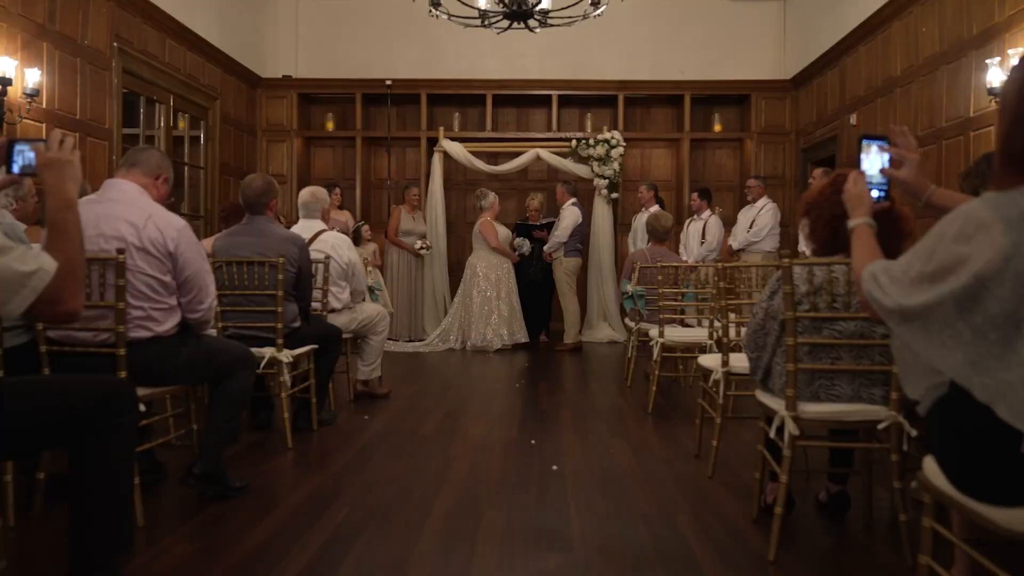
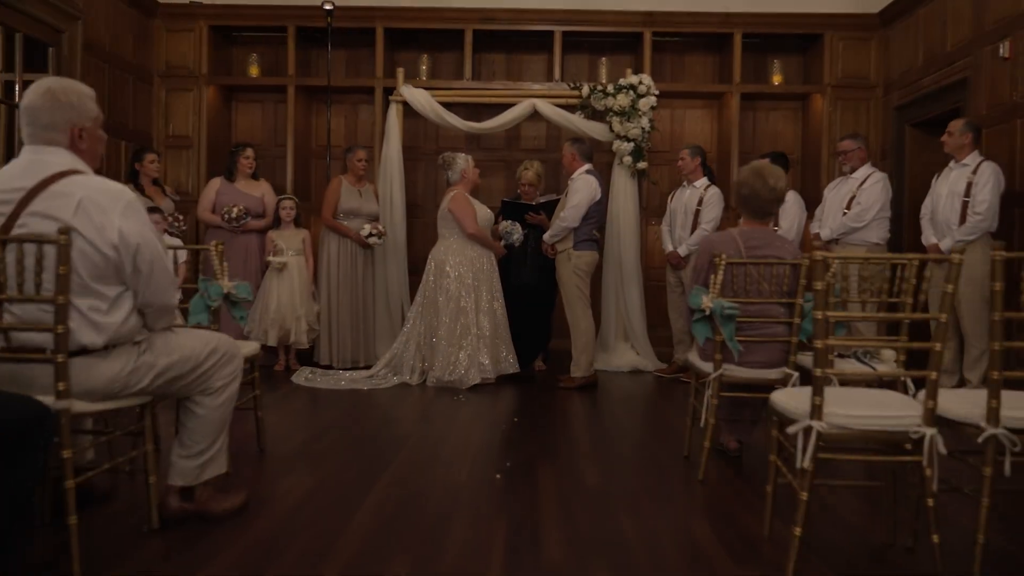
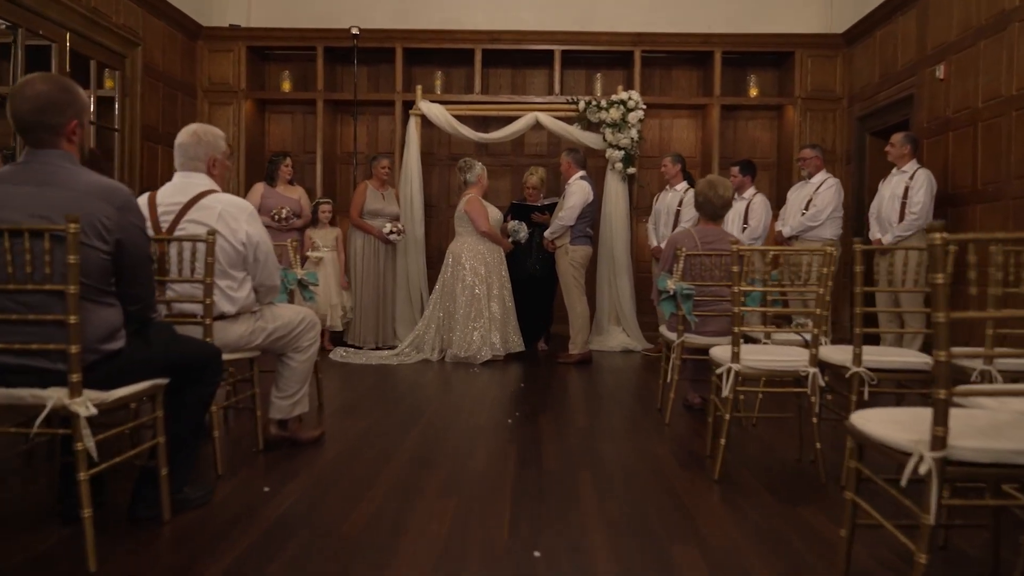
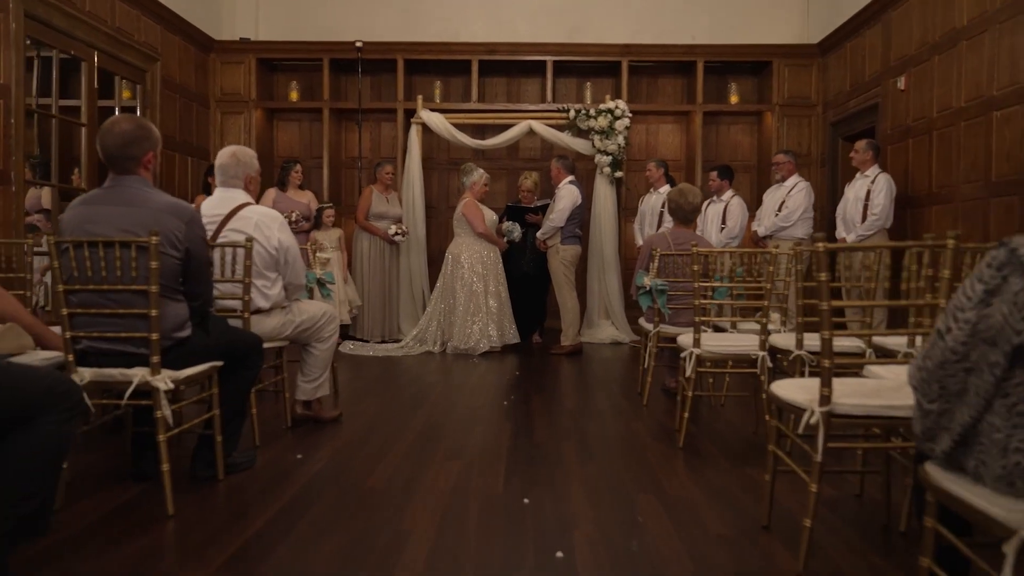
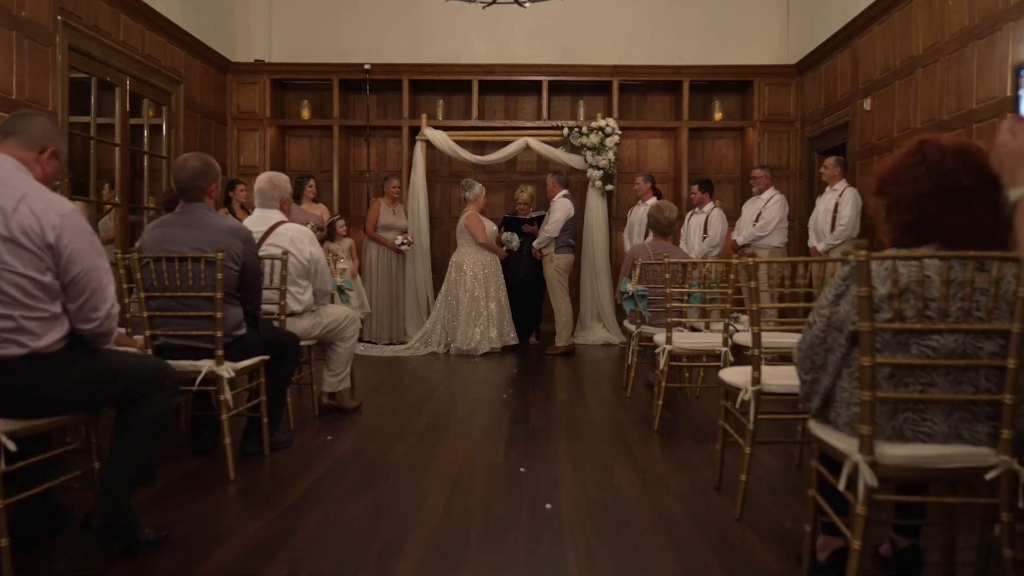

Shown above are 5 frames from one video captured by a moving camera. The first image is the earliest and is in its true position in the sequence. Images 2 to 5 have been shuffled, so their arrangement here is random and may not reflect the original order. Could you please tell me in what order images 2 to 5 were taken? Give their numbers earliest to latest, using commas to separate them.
5, 4, 3, 2
